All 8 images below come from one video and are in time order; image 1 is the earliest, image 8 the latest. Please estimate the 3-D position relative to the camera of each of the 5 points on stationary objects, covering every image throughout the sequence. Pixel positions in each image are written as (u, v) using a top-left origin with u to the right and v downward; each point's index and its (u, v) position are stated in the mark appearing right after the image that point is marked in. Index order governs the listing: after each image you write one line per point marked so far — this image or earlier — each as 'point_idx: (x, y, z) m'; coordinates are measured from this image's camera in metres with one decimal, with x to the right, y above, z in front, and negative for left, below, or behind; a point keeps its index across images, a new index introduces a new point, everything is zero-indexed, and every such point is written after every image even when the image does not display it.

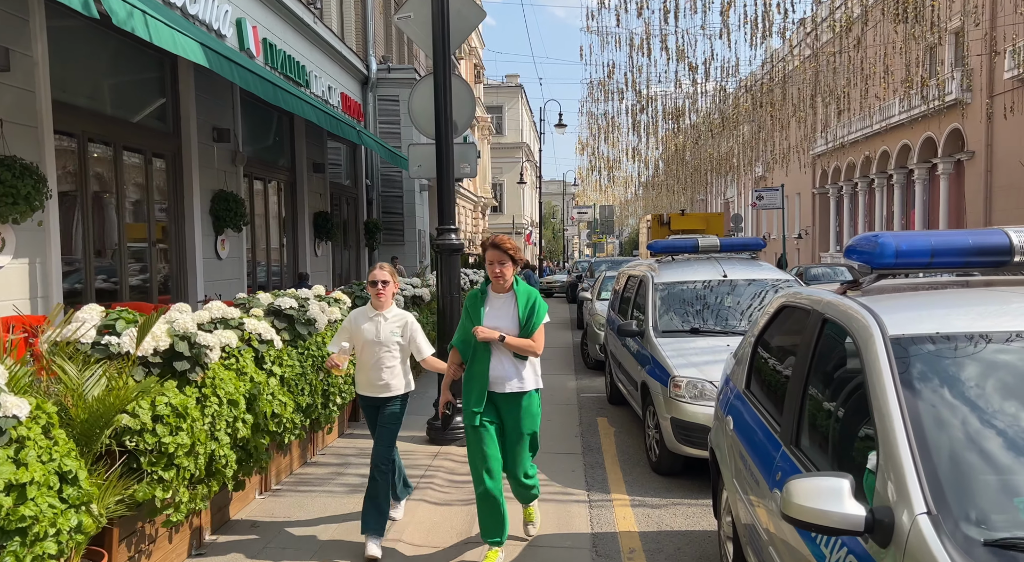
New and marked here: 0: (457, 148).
0: (-0.6, +1.4, +7.8) m
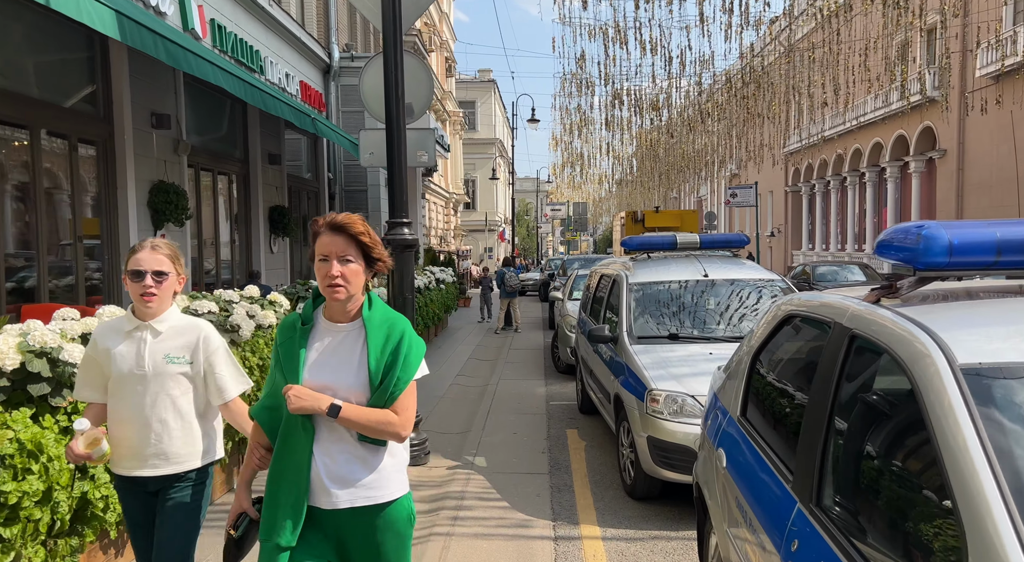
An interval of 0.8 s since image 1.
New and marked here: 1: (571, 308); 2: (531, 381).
0: (-0.9, +1.4, +7.2) m
1: (+0.9, -0.4, +10.6) m
2: (+0.2, -1.3, +9.8) m
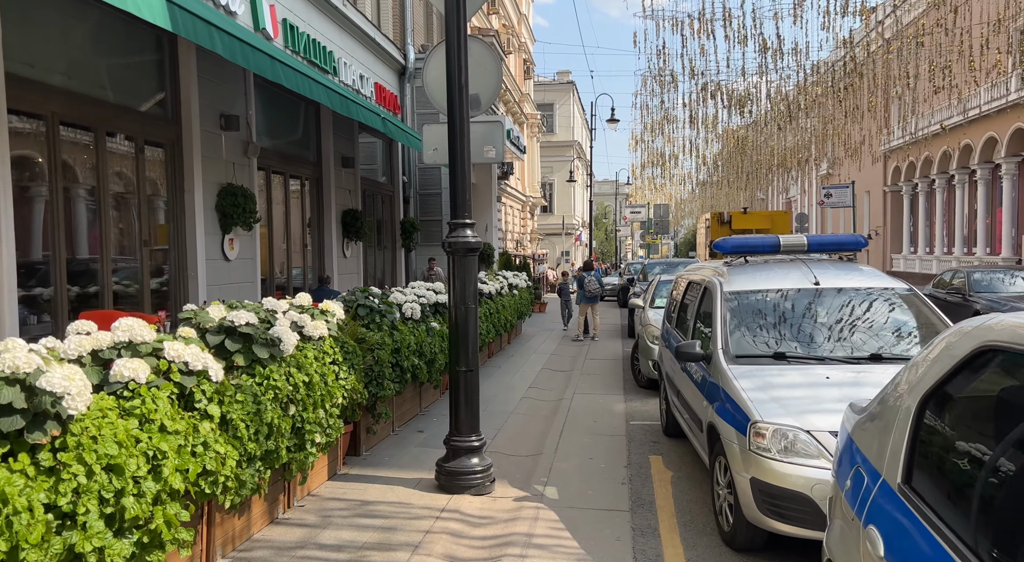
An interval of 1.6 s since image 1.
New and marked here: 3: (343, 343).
0: (-0.3, +1.3, +6.6) m
1: (+1.8, -0.5, +9.8) m
2: (+1.2, -1.4, +9.0) m
3: (-1.2, -0.4, +5.6) m
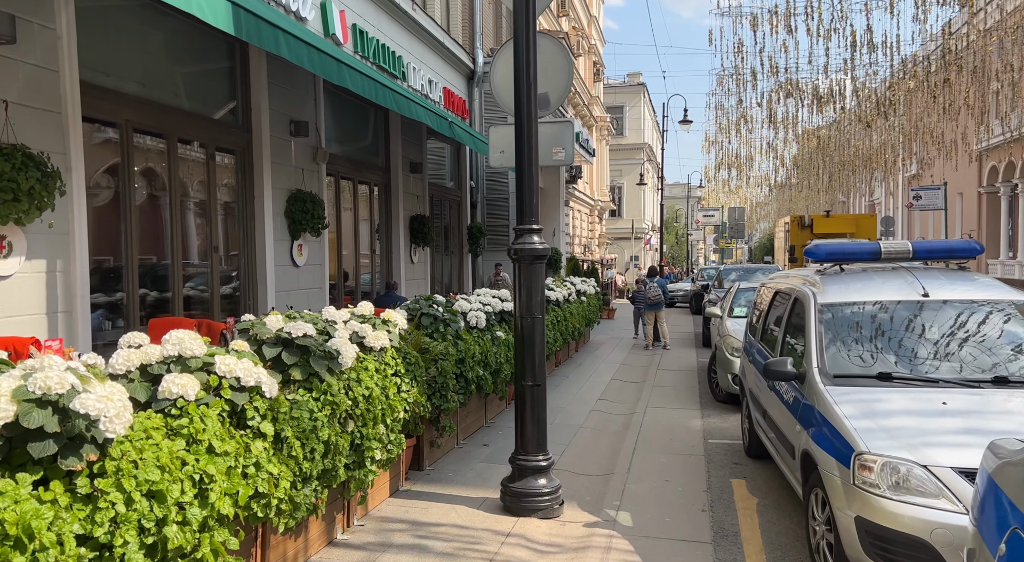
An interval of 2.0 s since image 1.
0: (+0.3, +1.2, +6.3) m
1: (+2.7, -0.6, +9.3) m
2: (+1.9, -1.5, +8.6) m
3: (-0.7, -0.5, +5.4) m
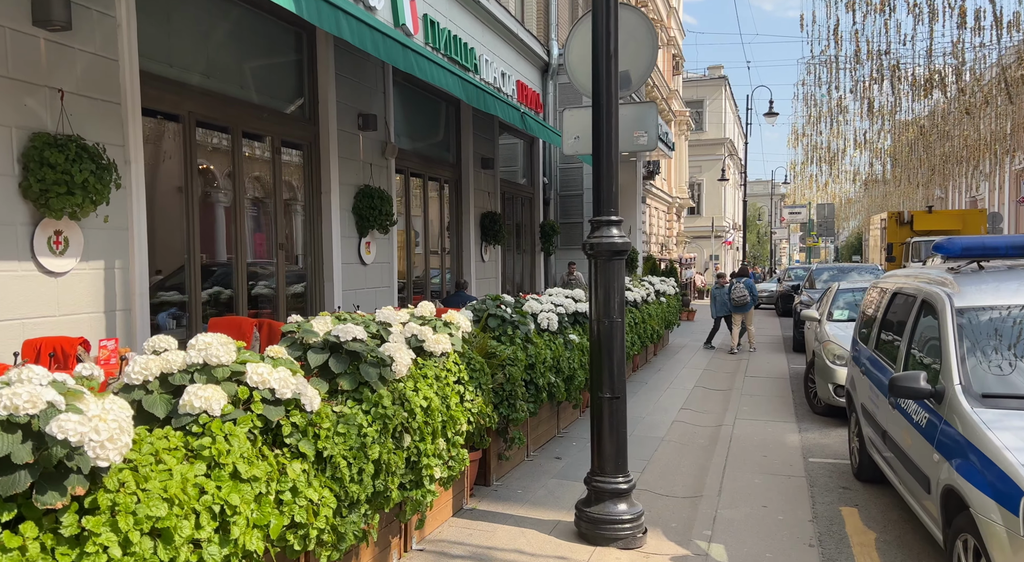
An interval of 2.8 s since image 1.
0: (+0.9, +1.2, +5.7) m
1: (+3.5, -0.6, +8.4) m
2: (+2.7, -1.5, +7.8) m
3: (-0.3, -0.5, +4.9) m
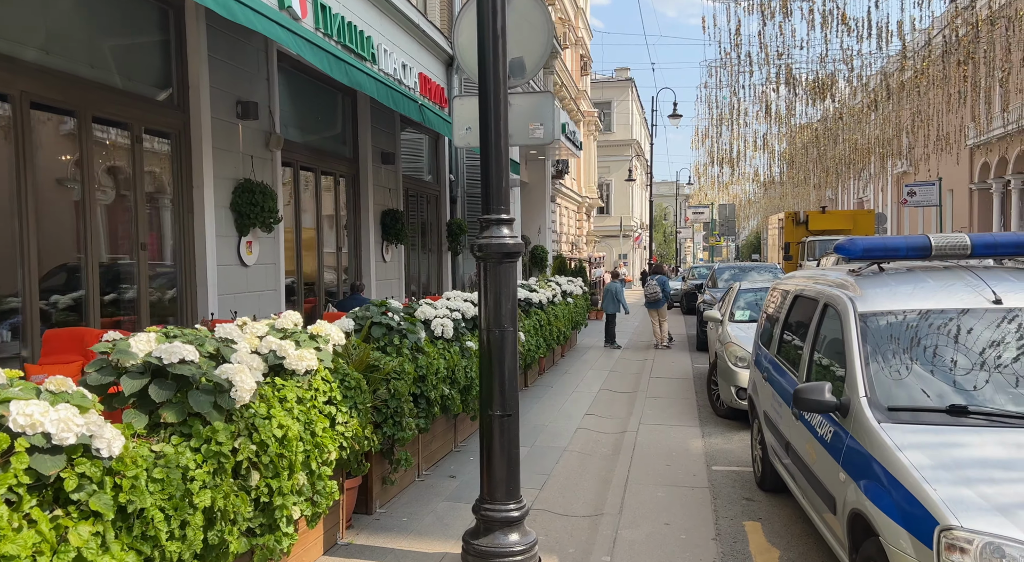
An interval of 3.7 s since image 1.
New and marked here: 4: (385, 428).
0: (+0.1, +1.2, +5.2) m
1: (+2.4, -0.6, +8.3) m
2: (+1.7, -1.5, +7.6) m
3: (-0.9, -0.5, +4.3) m
4: (-0.8, -0.9, +4.9) m
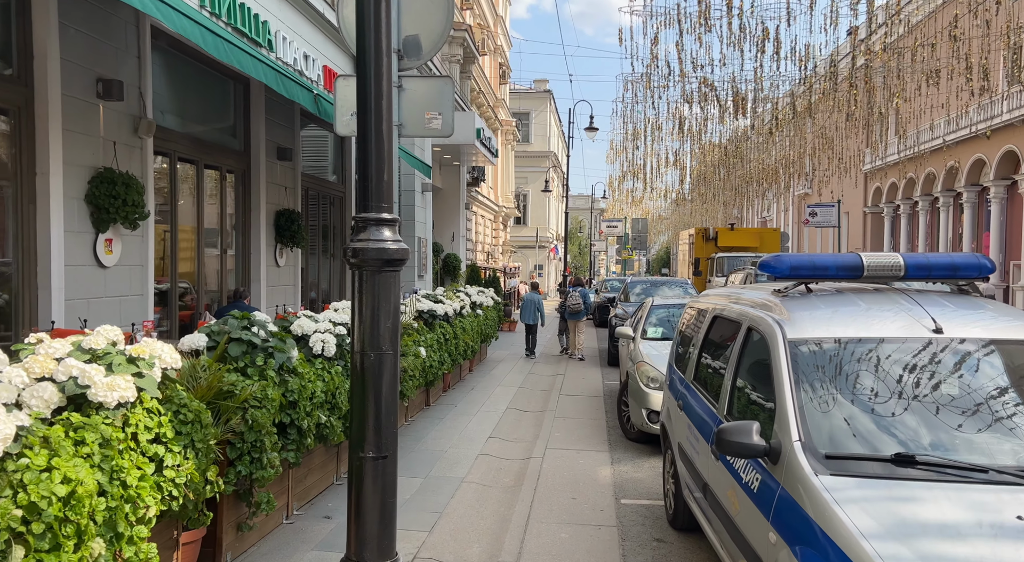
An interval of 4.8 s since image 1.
0: (-0.6, +1.1, +4.6) m
1: (+1.4, -0.8, +7.8) m
2: (+0.7, -1.6, +7.0) m
3: (-1.5, -0.6, +3.5) m
4: (-1.4, -1.0, +4.1) m
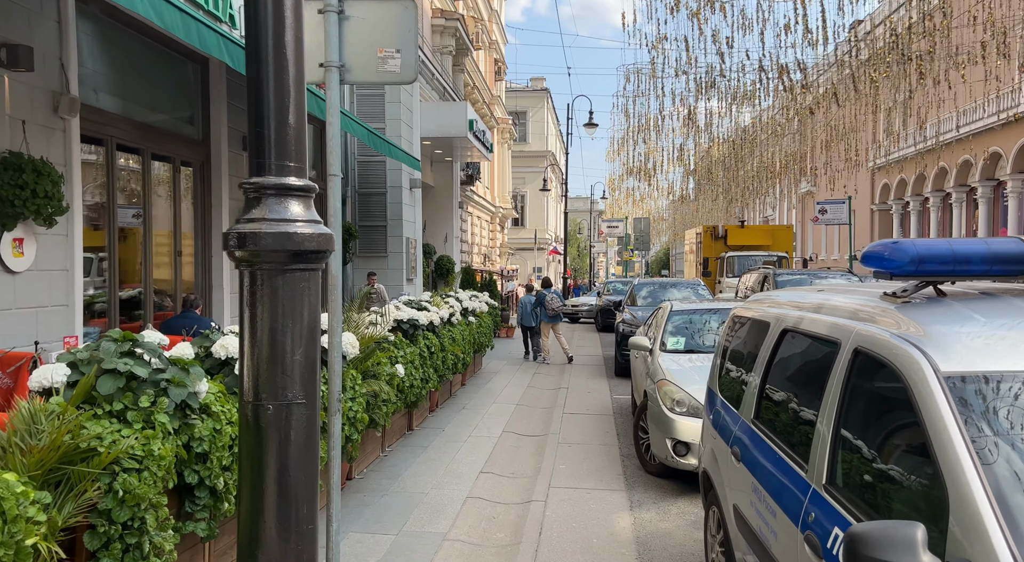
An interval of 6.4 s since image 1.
0: (-0.6, +1.1, +3.3) m
1: (+1.4, -0.8, +6.5) m
2: (+0.7, -1.6, +5.7) m
3: (-1.5, -0.6, +2.2) m
4: (-1.5, -1.0, +2.7) m
